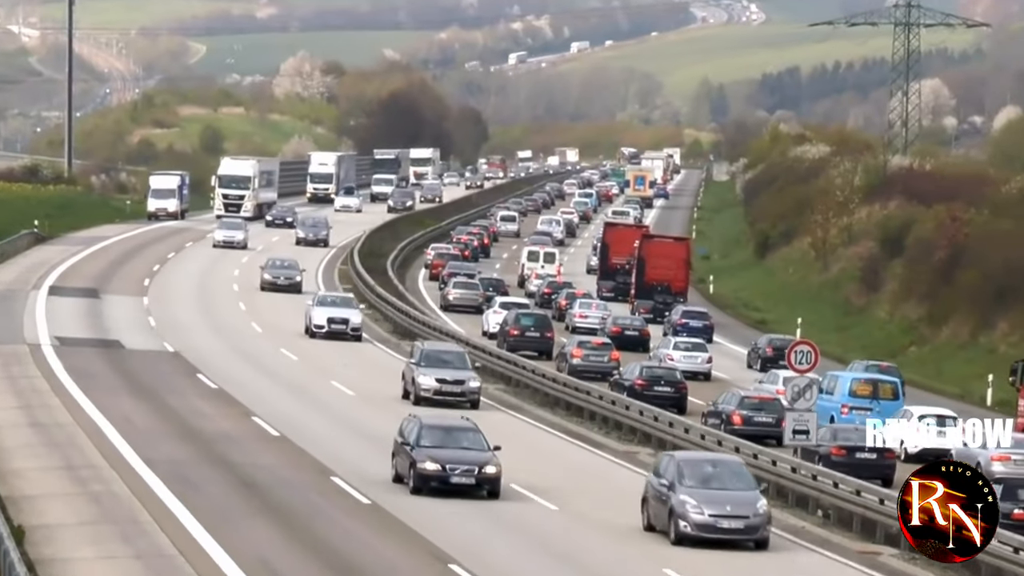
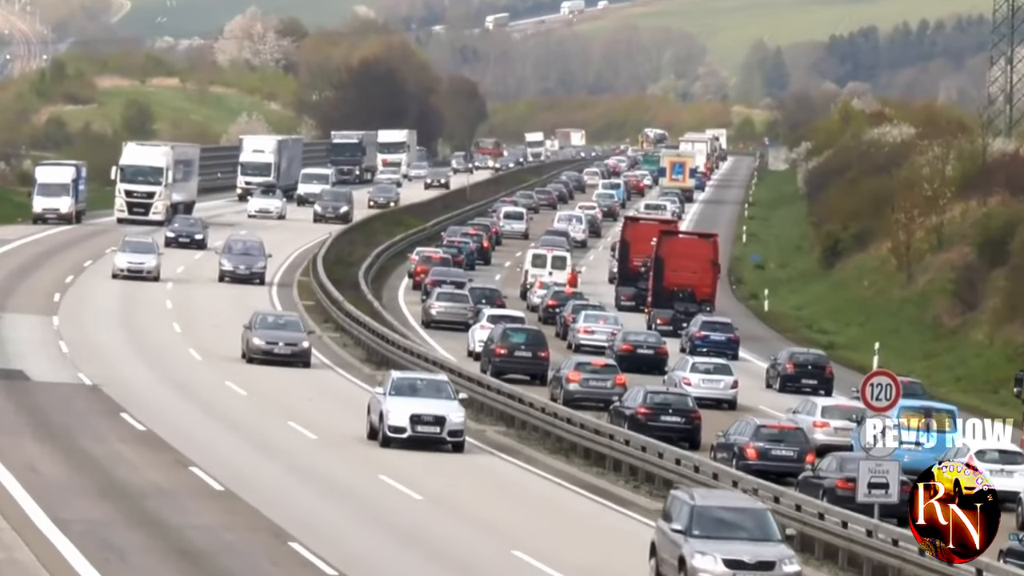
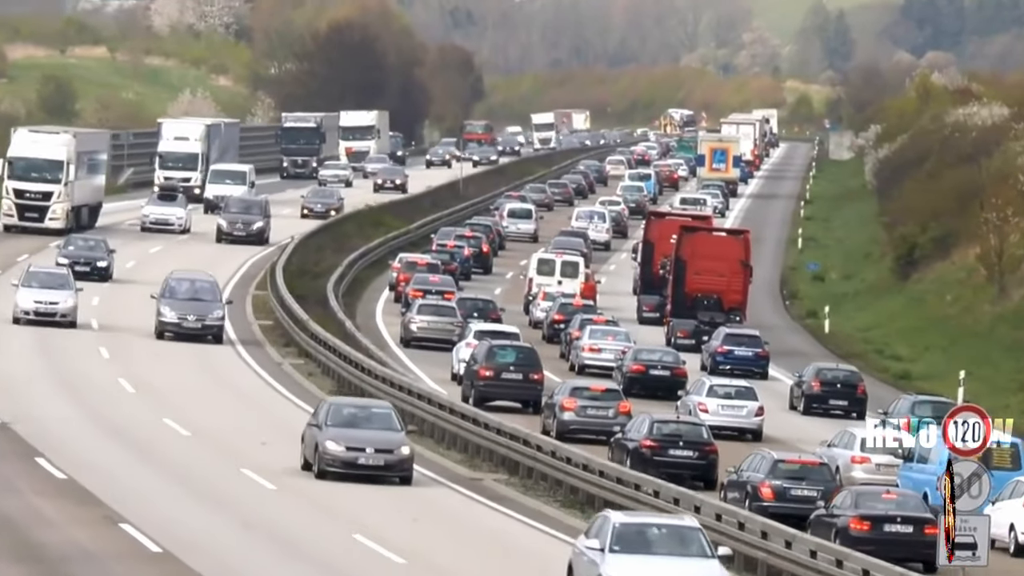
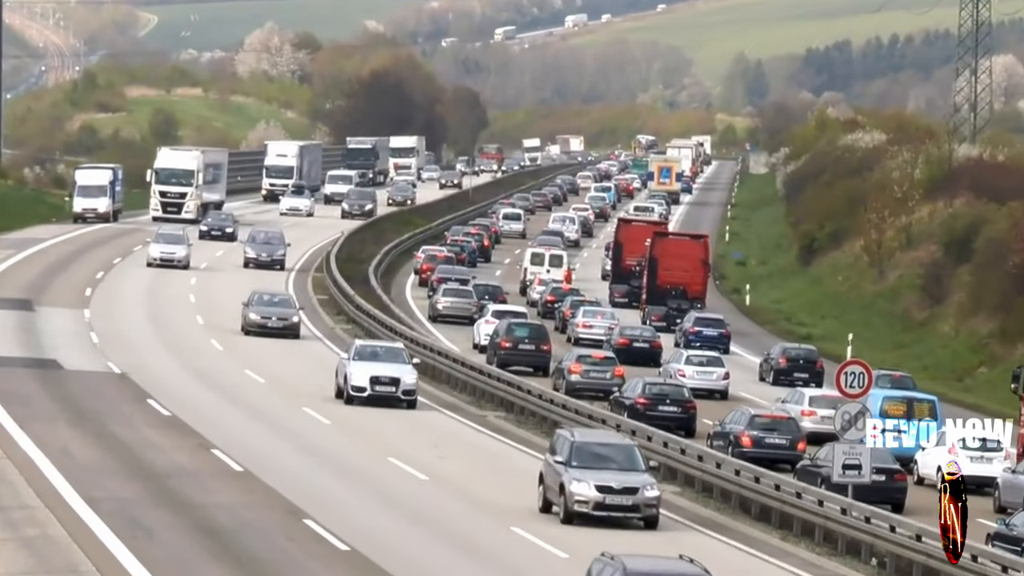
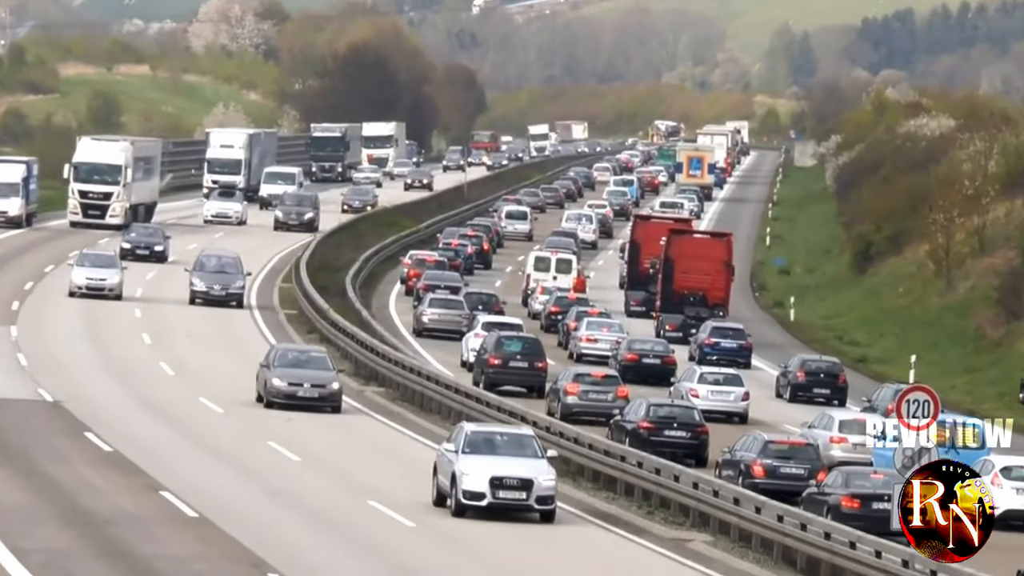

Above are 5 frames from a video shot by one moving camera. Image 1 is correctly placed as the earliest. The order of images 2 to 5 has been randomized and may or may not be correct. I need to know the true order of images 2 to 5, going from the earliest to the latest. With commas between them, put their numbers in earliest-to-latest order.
4, 2, 5, 3
